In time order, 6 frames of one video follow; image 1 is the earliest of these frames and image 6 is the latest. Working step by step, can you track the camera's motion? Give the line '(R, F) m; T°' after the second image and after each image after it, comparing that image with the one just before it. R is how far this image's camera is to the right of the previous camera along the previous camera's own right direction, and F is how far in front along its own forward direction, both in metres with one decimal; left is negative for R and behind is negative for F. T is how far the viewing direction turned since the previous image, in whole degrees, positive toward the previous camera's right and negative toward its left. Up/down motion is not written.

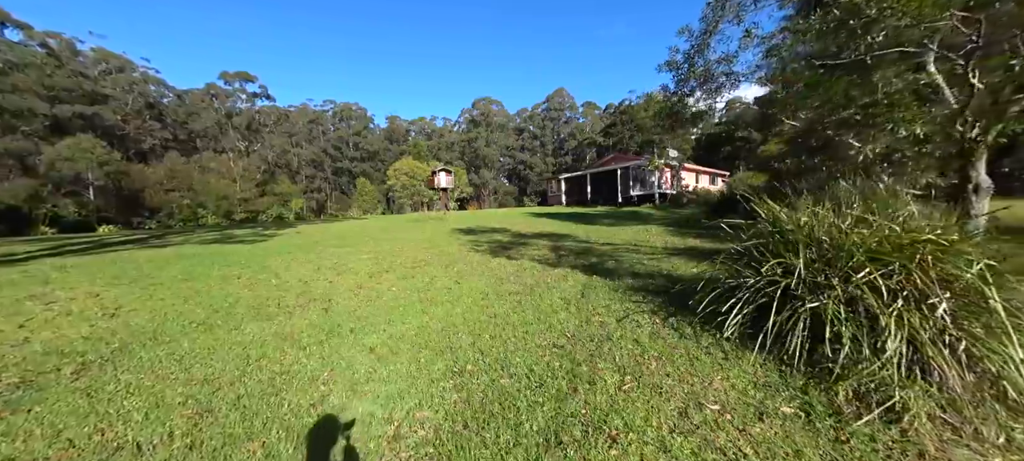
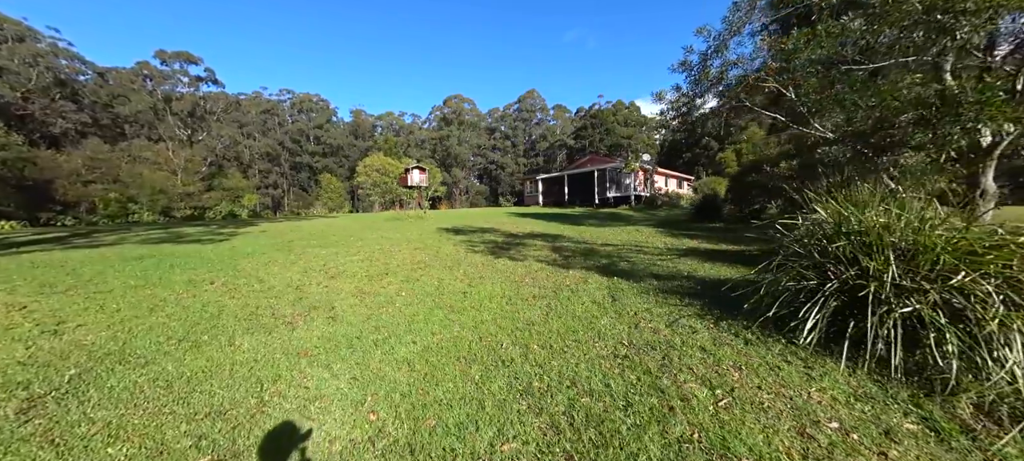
(-0.7, +0.3) m; +5°
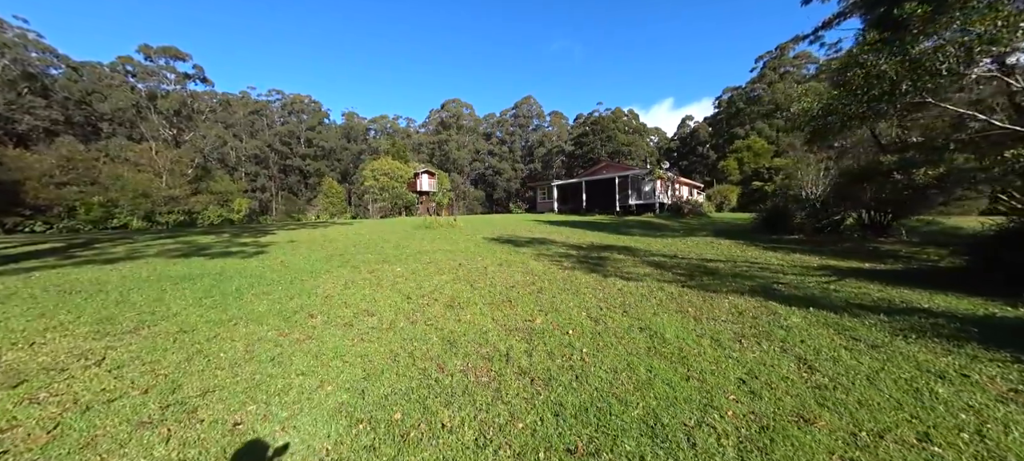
(-2.1, +0.9) m; +1°
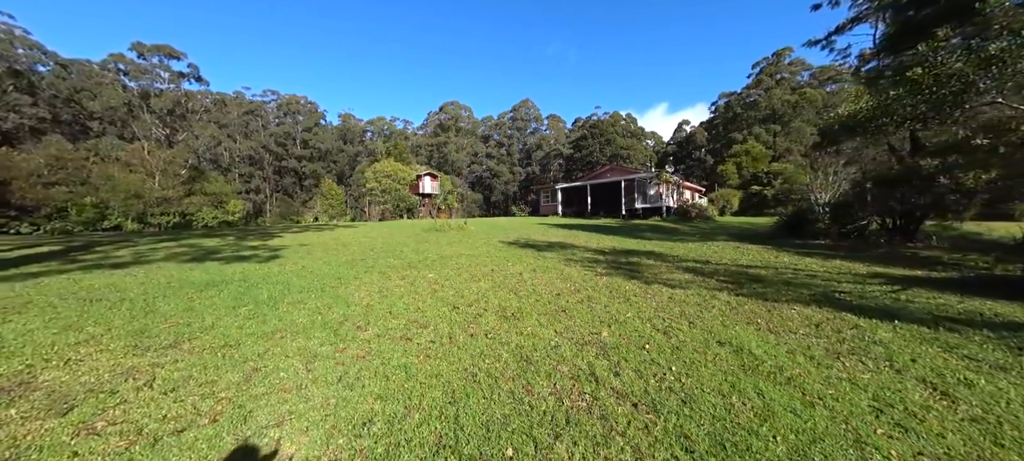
(-0.8, +0.3) m; +1°
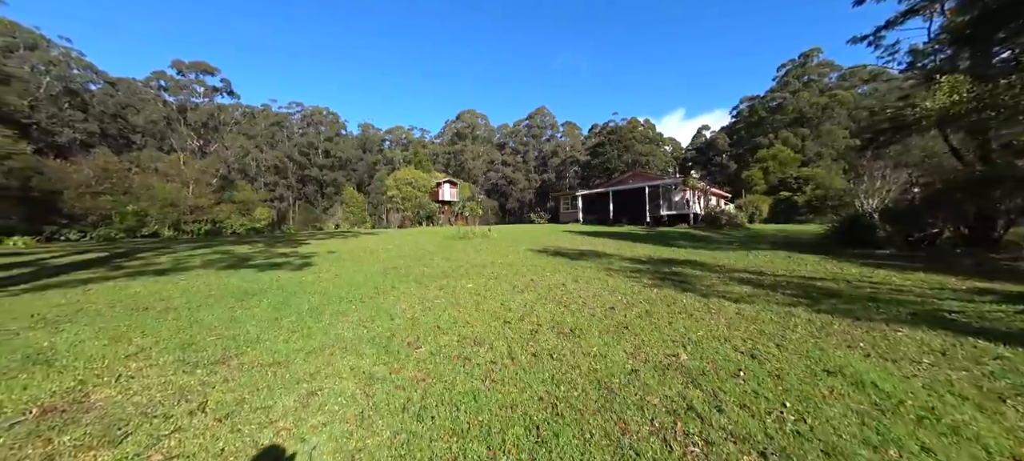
(-0.5, +0.3) m; -3°
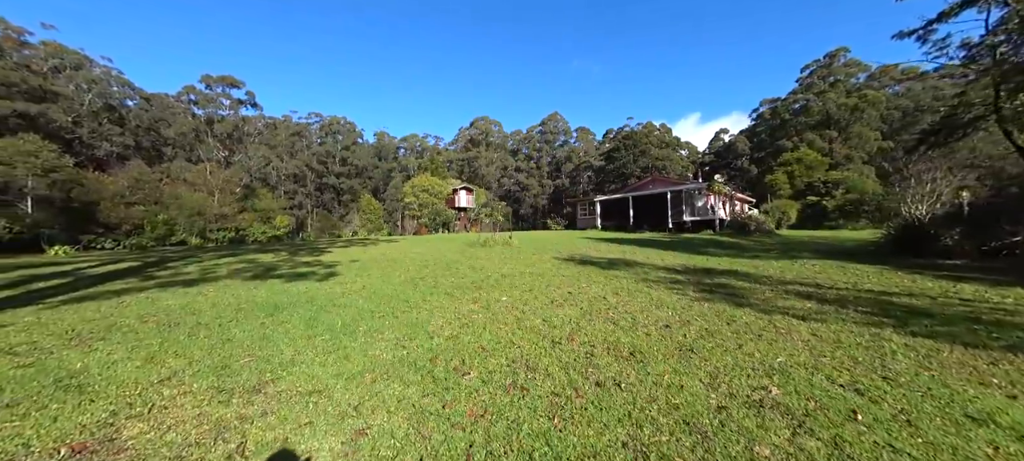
(-0.4, +0.4) m; -2°
